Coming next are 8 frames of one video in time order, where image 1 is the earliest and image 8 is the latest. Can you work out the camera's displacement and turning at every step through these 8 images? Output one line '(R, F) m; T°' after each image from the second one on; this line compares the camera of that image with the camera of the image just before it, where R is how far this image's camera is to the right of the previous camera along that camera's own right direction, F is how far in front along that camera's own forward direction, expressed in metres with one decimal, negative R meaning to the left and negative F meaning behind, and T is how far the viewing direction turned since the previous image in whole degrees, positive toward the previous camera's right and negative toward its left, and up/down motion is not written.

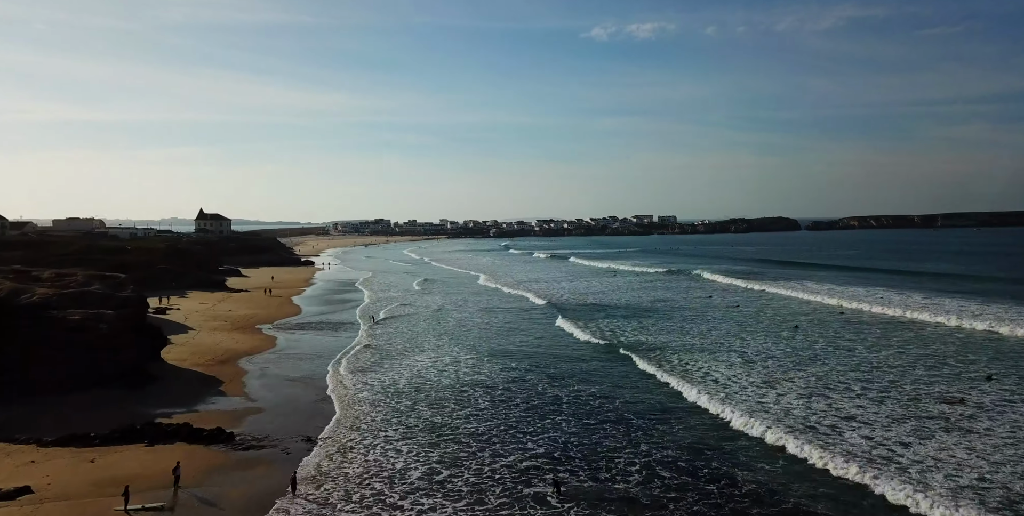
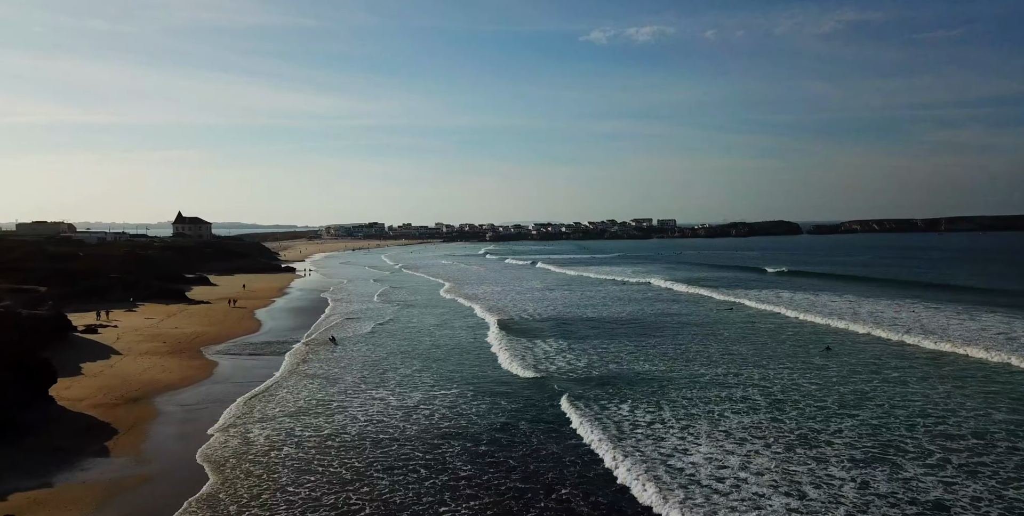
(+0.5, +3.3) m; 0°
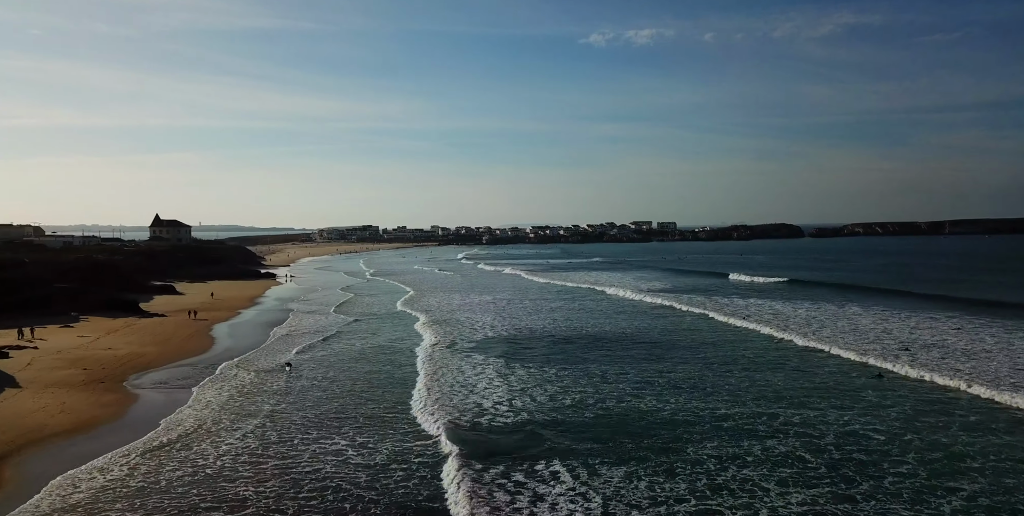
(+0.3, +3.3) m; 0°
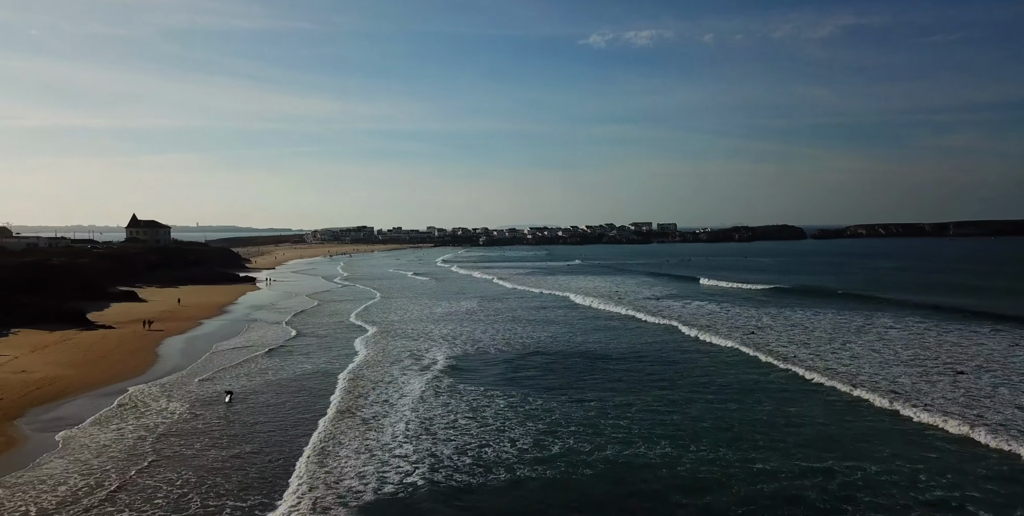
(+0.3, +3.1) m; 0°
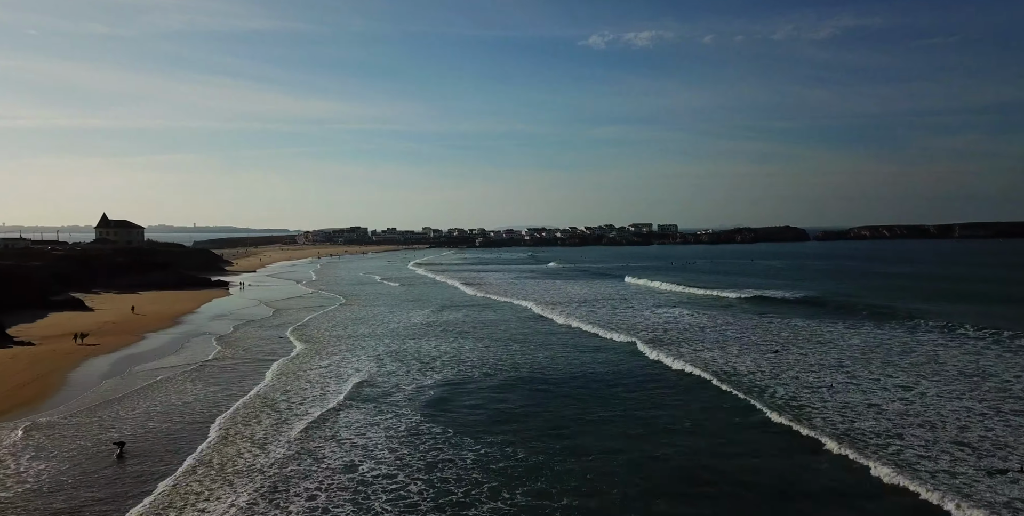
(+0.4, +3.6) m; 0°
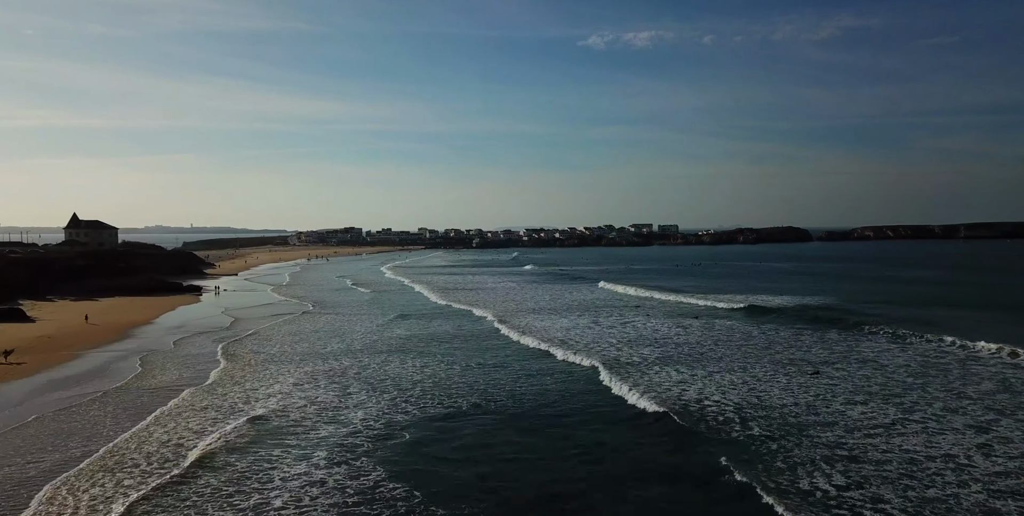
(+0.3, +3.2) m; 0°
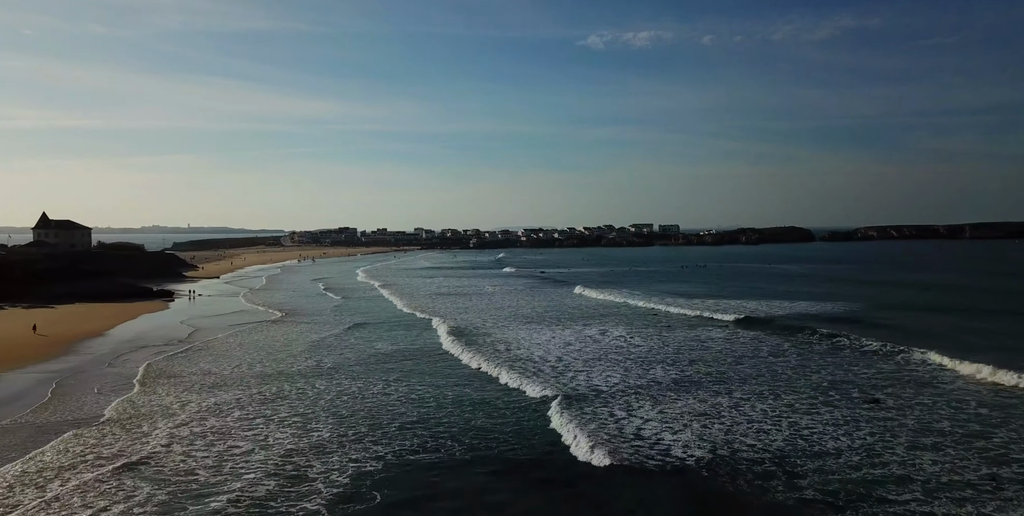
(+0.2, +3.0) m; 0°
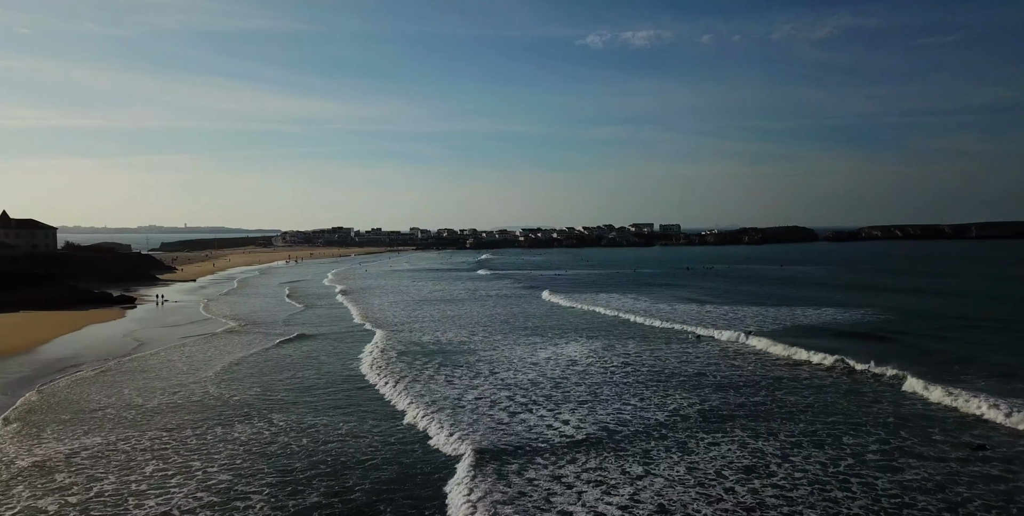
(+0.2, +3.4) m; 0°
